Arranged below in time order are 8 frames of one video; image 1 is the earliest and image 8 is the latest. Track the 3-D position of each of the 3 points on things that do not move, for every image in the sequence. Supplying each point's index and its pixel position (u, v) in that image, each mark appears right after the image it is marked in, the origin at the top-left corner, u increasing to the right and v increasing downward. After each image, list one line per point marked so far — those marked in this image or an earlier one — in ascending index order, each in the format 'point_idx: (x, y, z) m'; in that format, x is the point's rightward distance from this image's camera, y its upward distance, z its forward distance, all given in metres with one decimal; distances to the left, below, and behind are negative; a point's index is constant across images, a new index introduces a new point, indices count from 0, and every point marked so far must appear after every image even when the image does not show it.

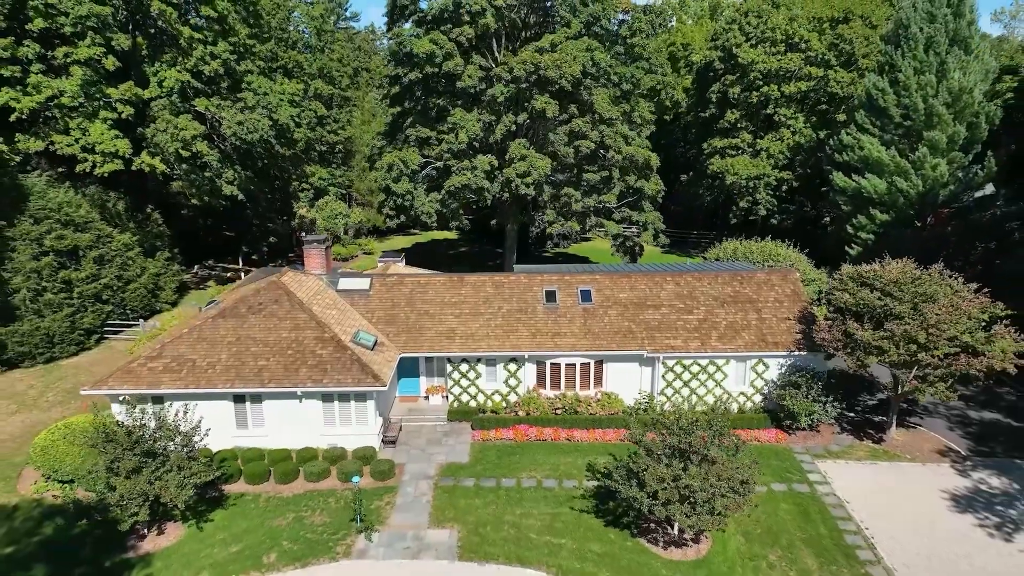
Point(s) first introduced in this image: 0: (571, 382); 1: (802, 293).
0: (+1.6, -2.5, +19.0) m
1: (+8.0, -0.1, +19.6) m
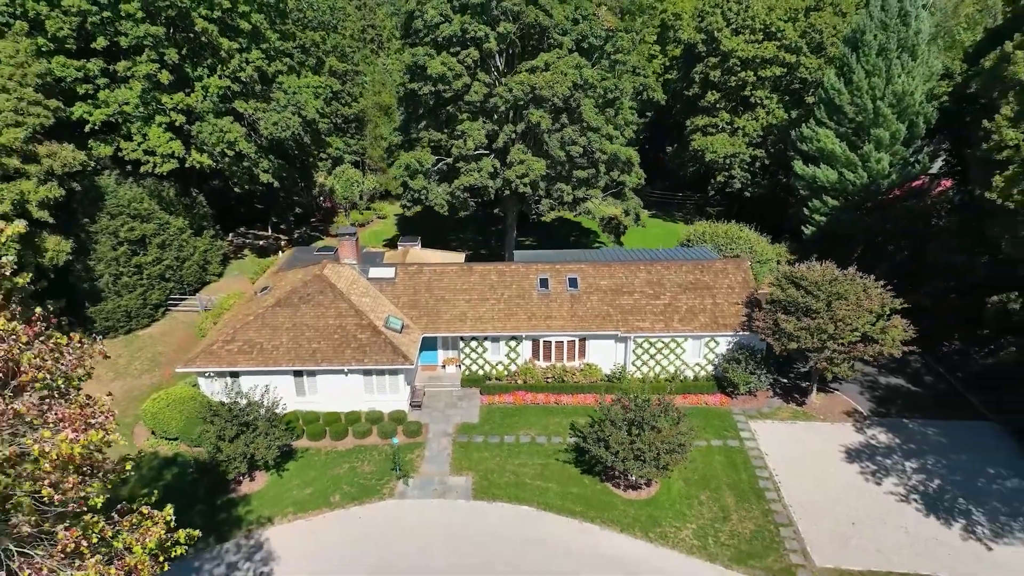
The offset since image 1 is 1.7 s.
0: (+1.6, -2.2, +23.5) m
1: (+8.0, +0.3, +23.9) m
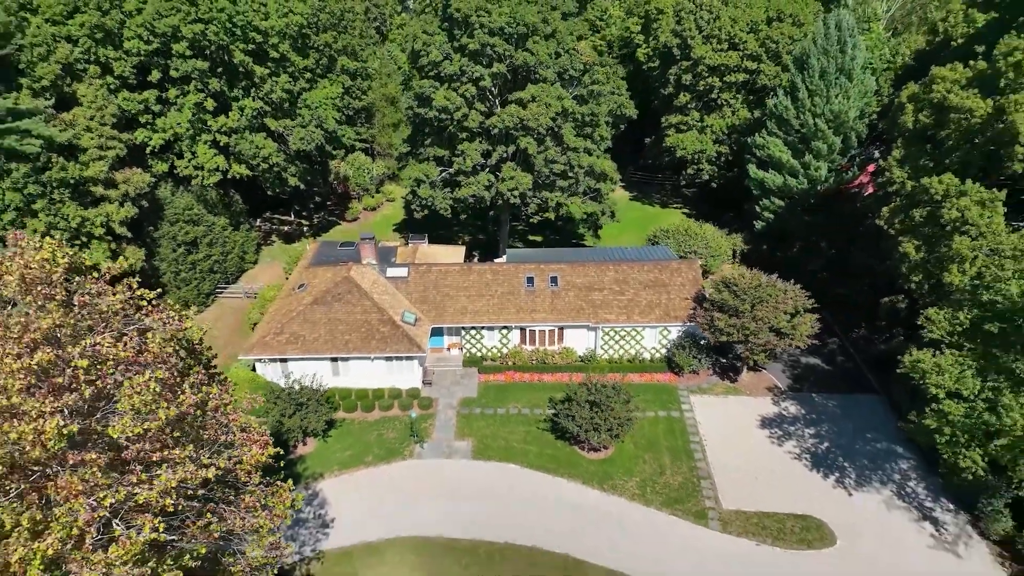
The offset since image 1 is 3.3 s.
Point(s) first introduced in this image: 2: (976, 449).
0: (+1.2, -2.1, +29.1) m
1: (+7.6, +0.4, +29.3) m
2: (+11.3, -3.9, +17.7) m
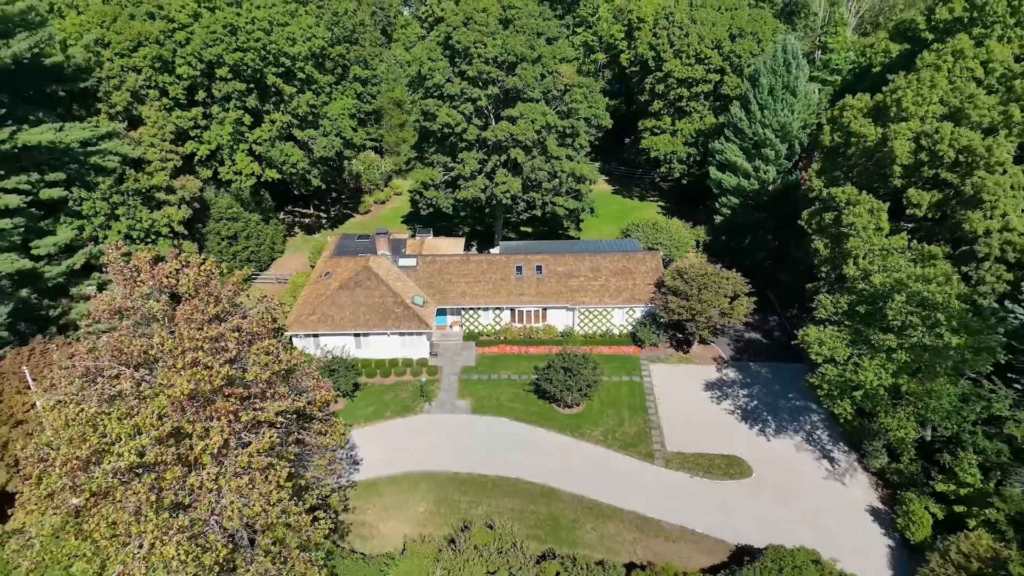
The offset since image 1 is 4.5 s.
0: (+0.8, -1.5, +34.9) m
1: (+7.2, +1.0, +35.0) m
2: (+10.9, -3.7, +23.5) m
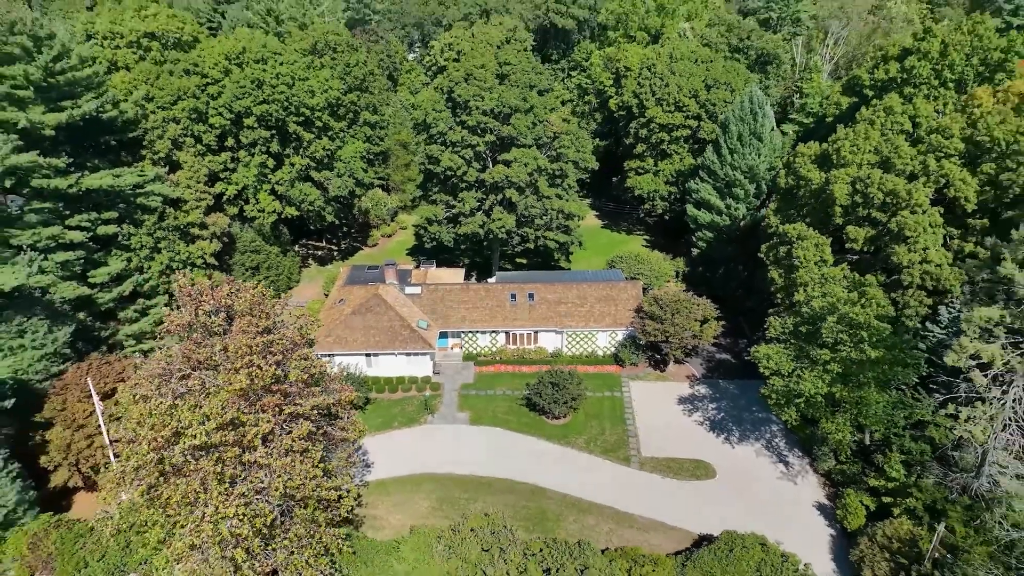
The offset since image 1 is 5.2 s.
0: (+0.6, -2.9, +38.8) m
1: (+7.0, -0.4, +39.0) m
2: (+10.6, -4.5, +27.3) m
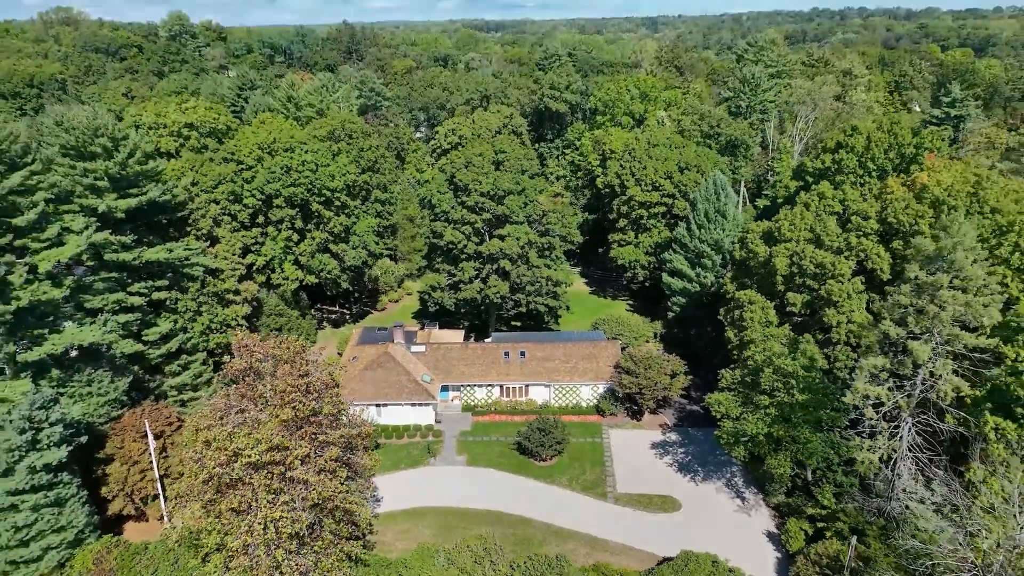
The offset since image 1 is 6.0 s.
0: (+0.2, -6.5, +43.7) m
1: (+6.6, -4.0, +44.1) m
2: (+10.2, -7.1, +32.1) m
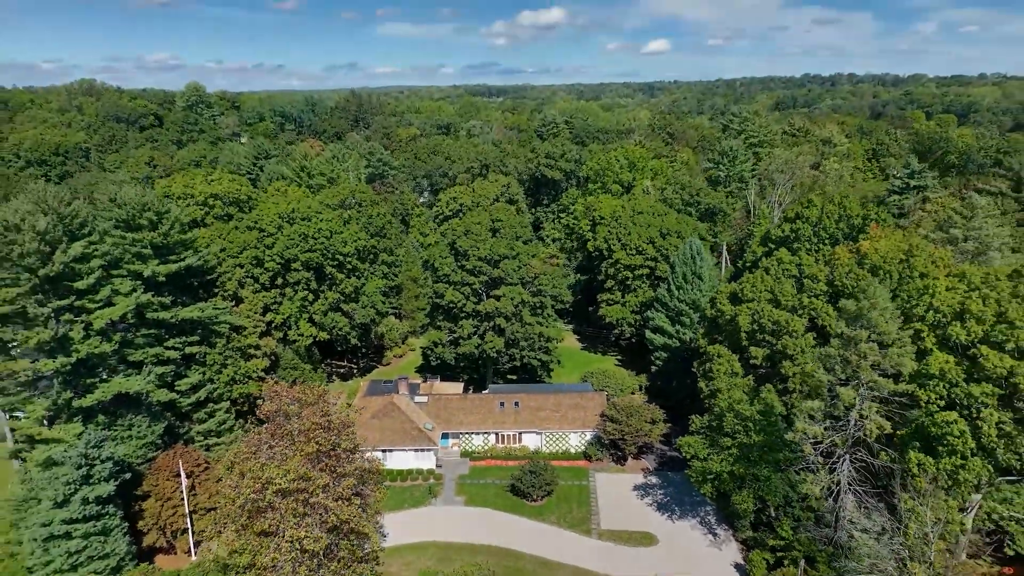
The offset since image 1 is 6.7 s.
0: (-0.2, -10.2, +47.6) m
1: (+6.2, -7.8, +48.2) m
2: (+9.8, -9.8, +35.9) m
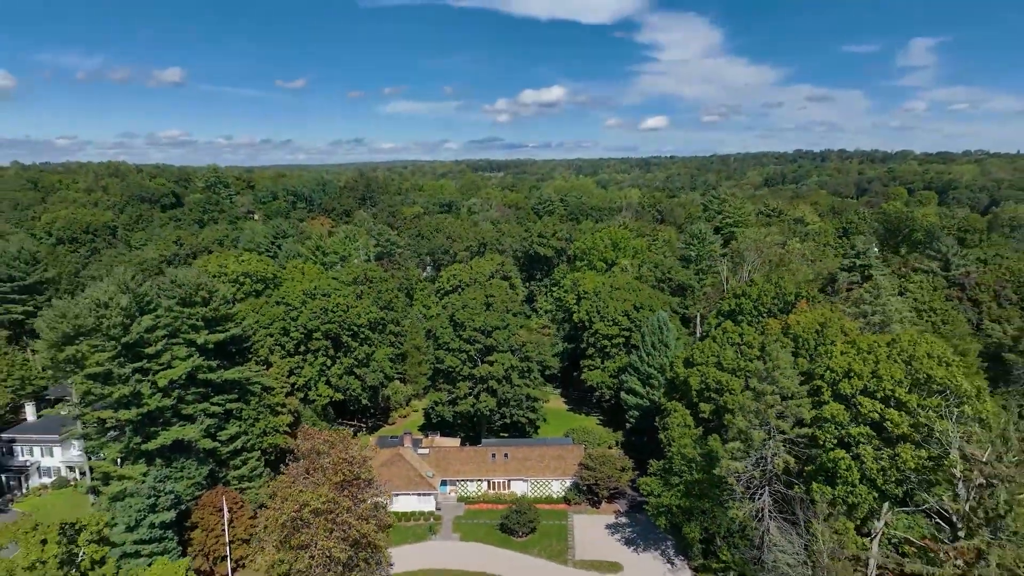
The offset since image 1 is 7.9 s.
0: (-0.9, -15.3, +54.6) m
1: (+5.5, -12.9, +55.4) m
2: (+9.1, -13.8, +43.0) m
